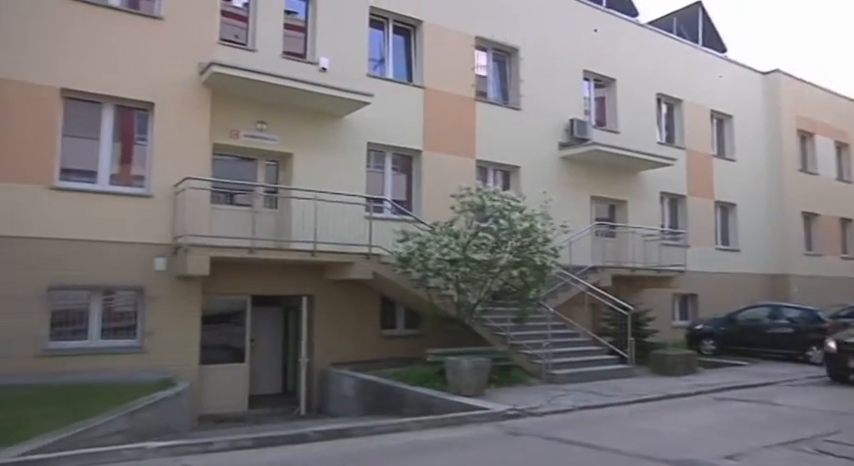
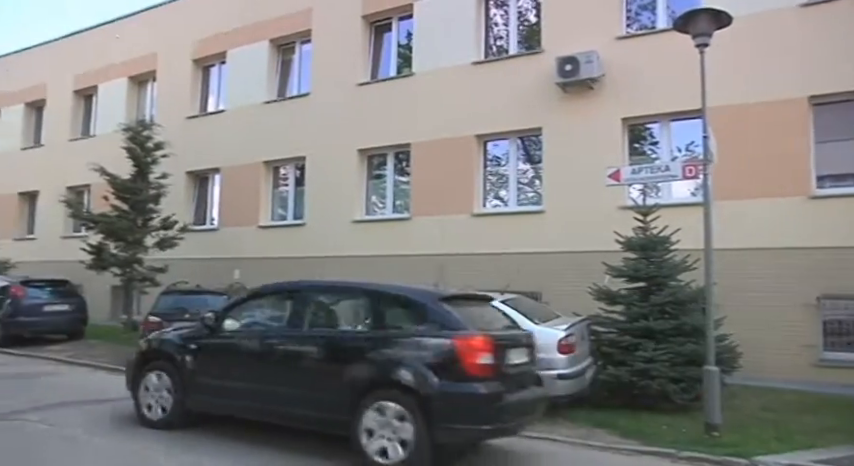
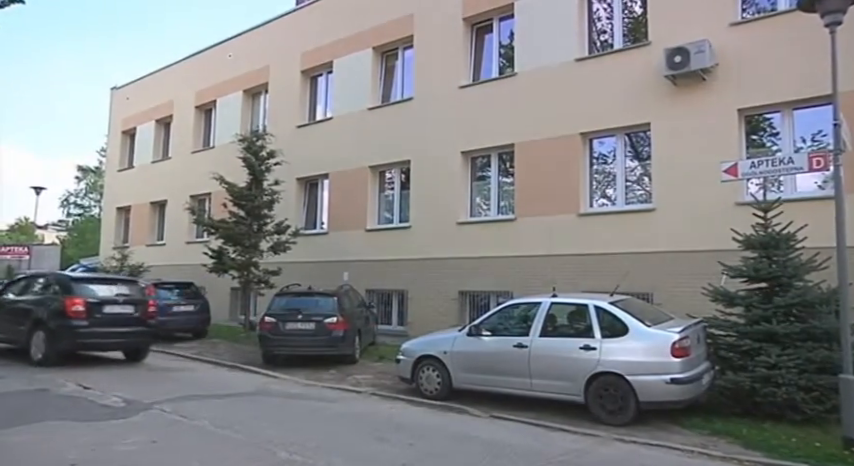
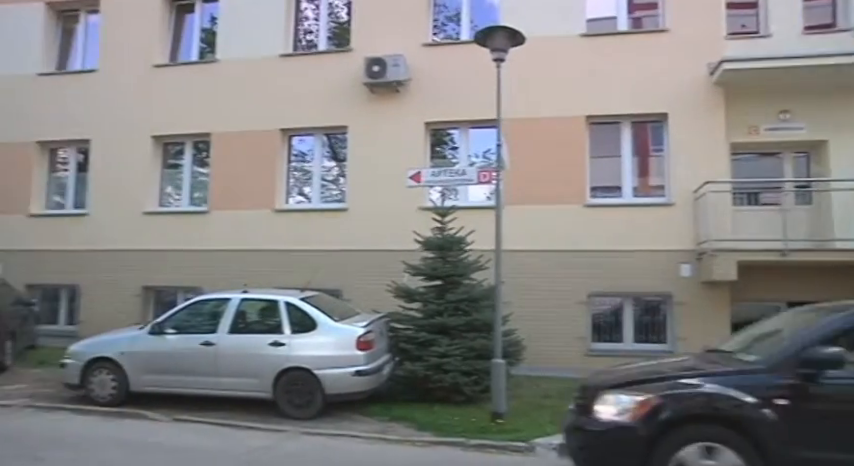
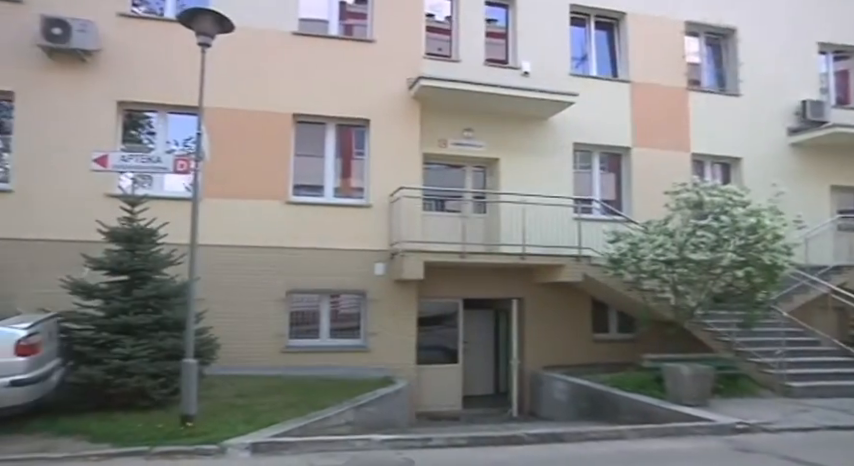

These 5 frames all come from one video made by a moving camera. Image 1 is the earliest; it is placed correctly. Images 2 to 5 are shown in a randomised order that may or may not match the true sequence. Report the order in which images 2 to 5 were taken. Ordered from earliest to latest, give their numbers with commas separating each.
5, 4, 2, 3
